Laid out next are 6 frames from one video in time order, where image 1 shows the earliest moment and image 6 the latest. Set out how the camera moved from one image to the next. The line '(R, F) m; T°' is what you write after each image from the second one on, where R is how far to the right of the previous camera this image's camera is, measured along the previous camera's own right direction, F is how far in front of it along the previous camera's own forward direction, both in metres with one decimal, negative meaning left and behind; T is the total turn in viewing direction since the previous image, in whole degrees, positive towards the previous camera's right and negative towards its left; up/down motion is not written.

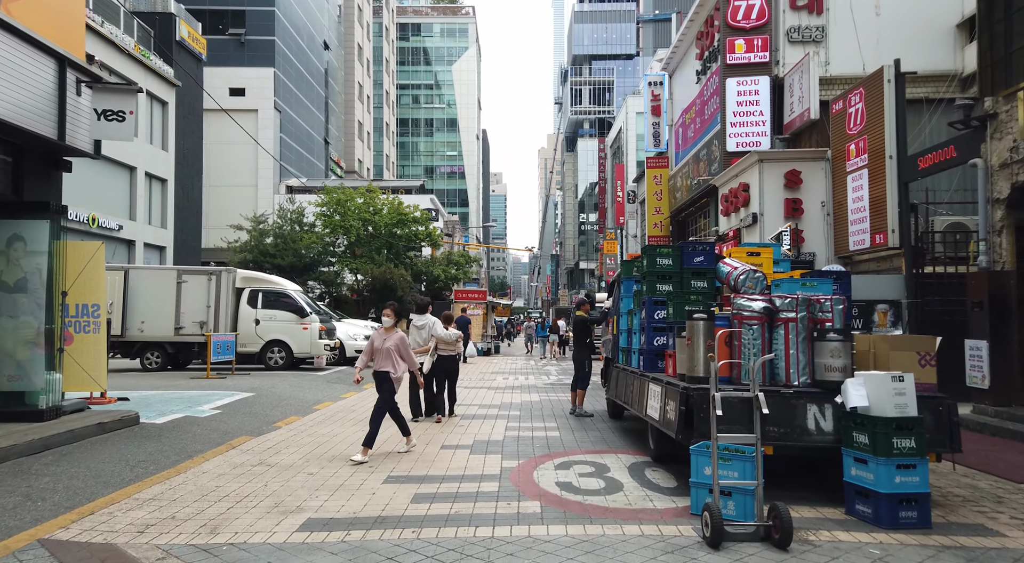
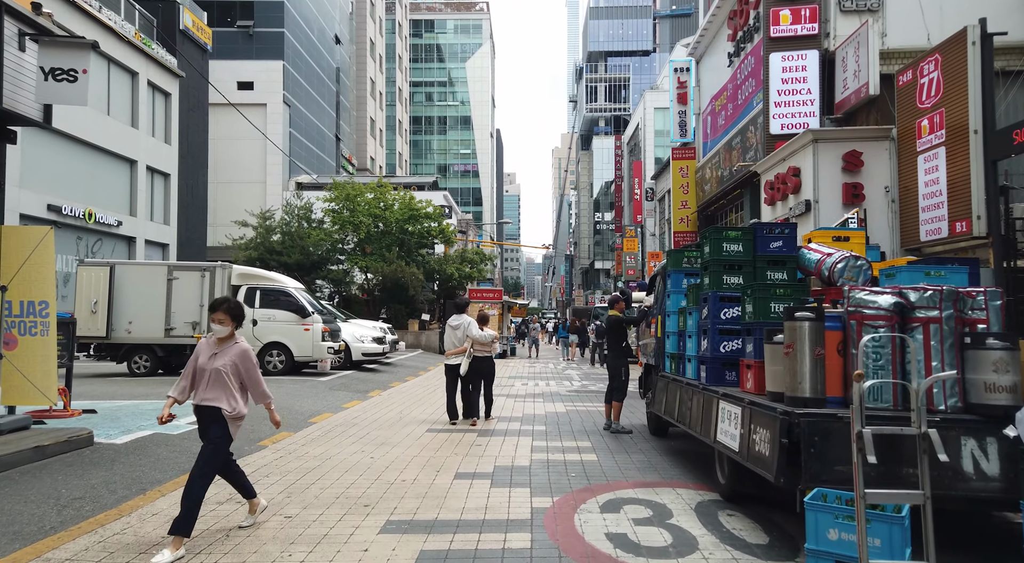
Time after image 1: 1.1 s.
(-0.2, +1.7) m; -1°
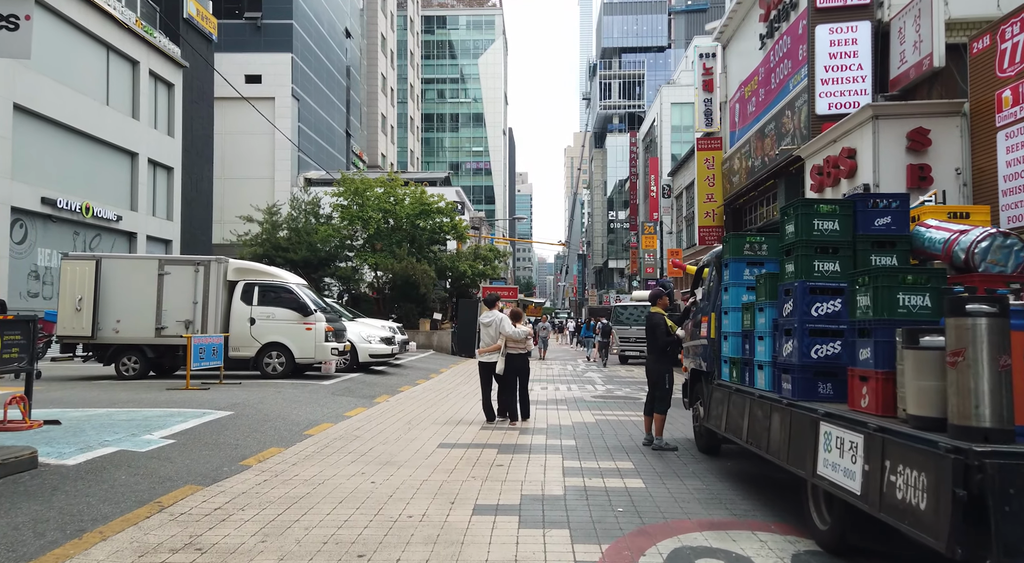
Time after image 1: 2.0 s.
(-0.2, +1.5) m; -1°
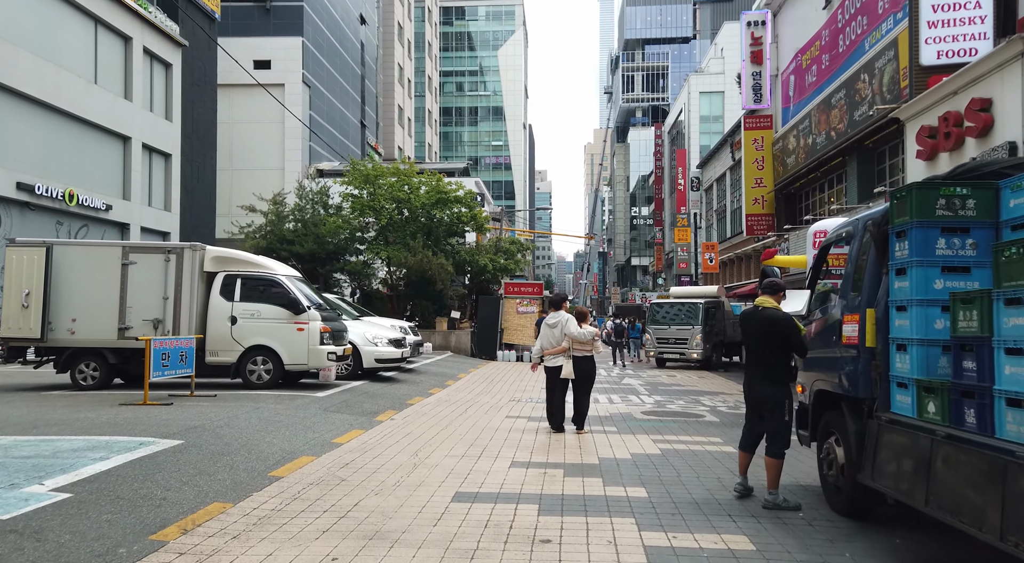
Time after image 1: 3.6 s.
(-0.2, +2.9) m; -1°
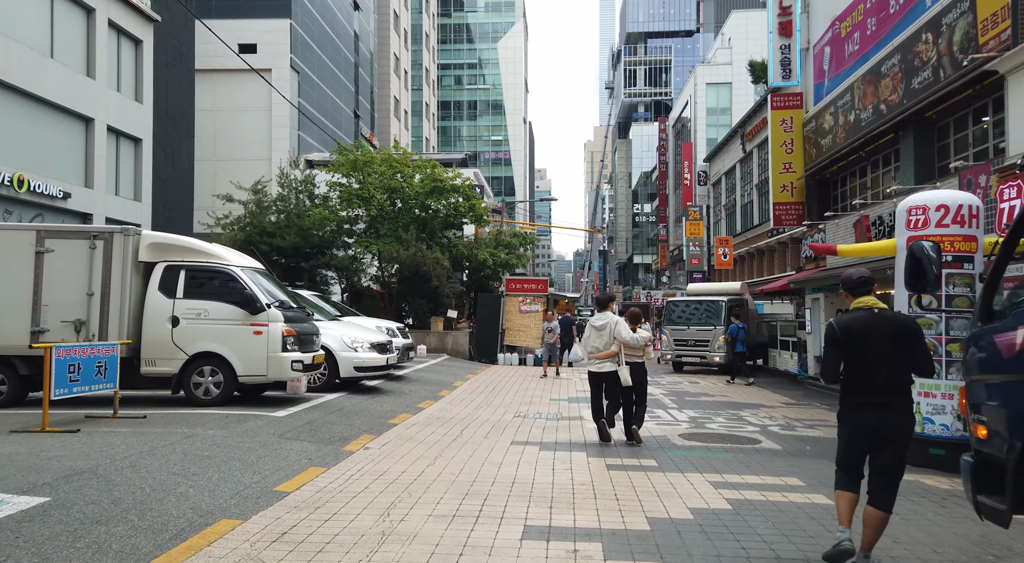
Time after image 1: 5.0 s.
(-0.1, +2.6) m; 0°
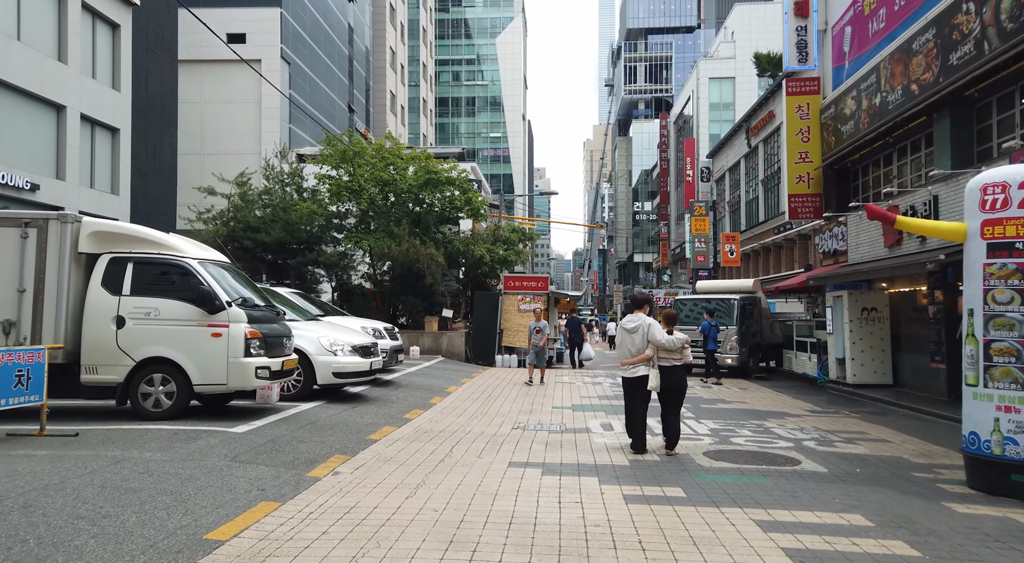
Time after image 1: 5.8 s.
(0.0, +1.5) m; 0°
